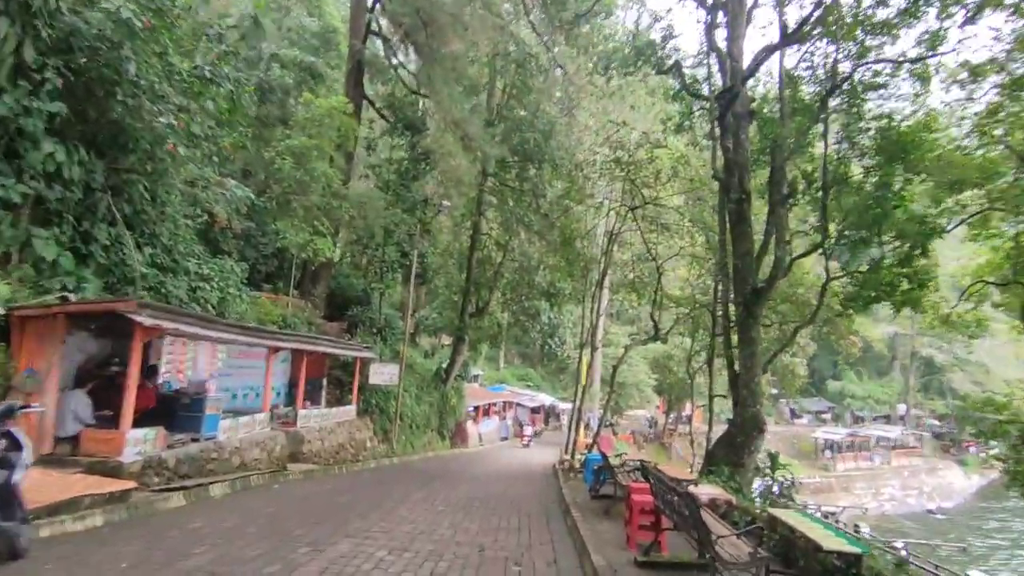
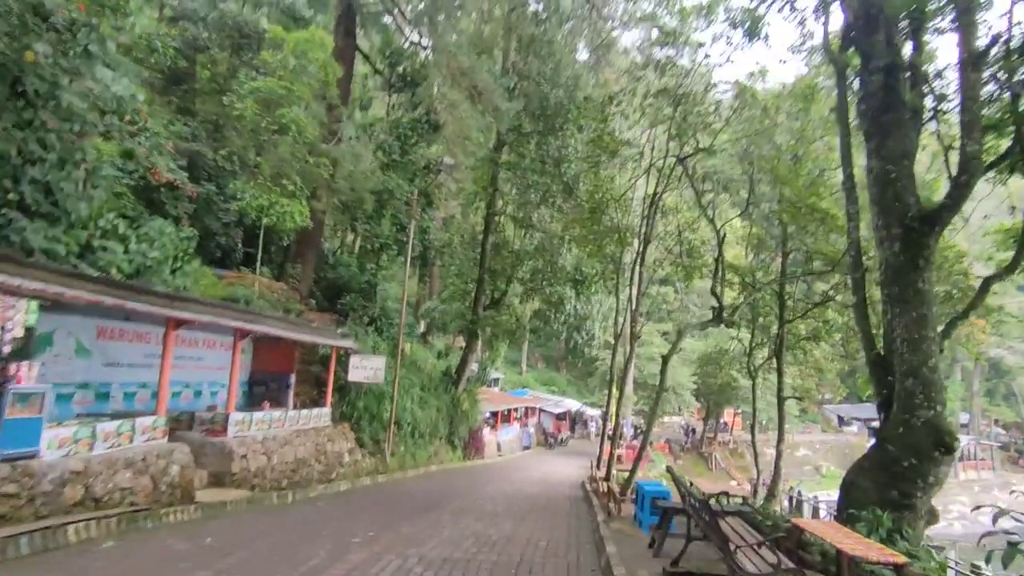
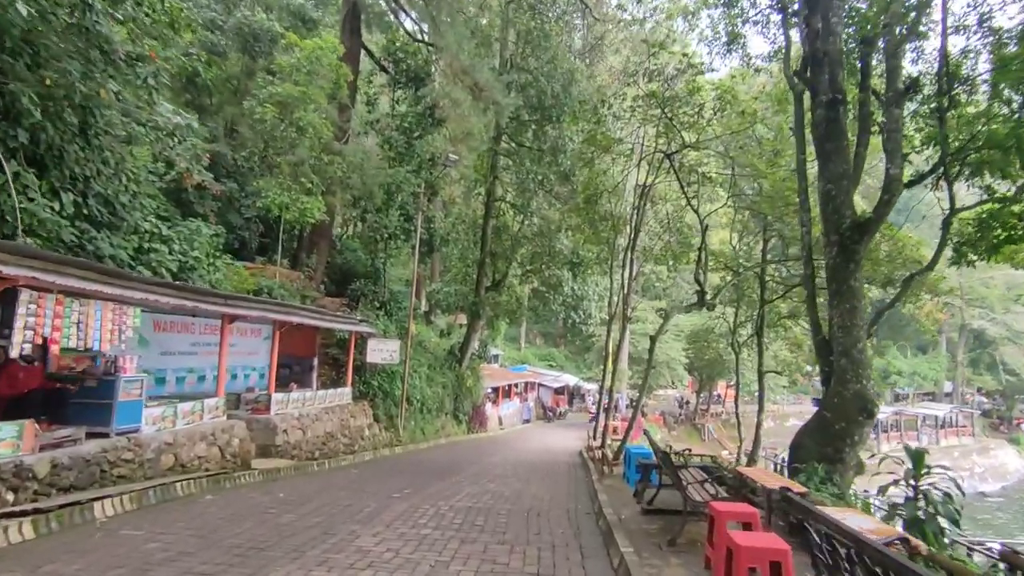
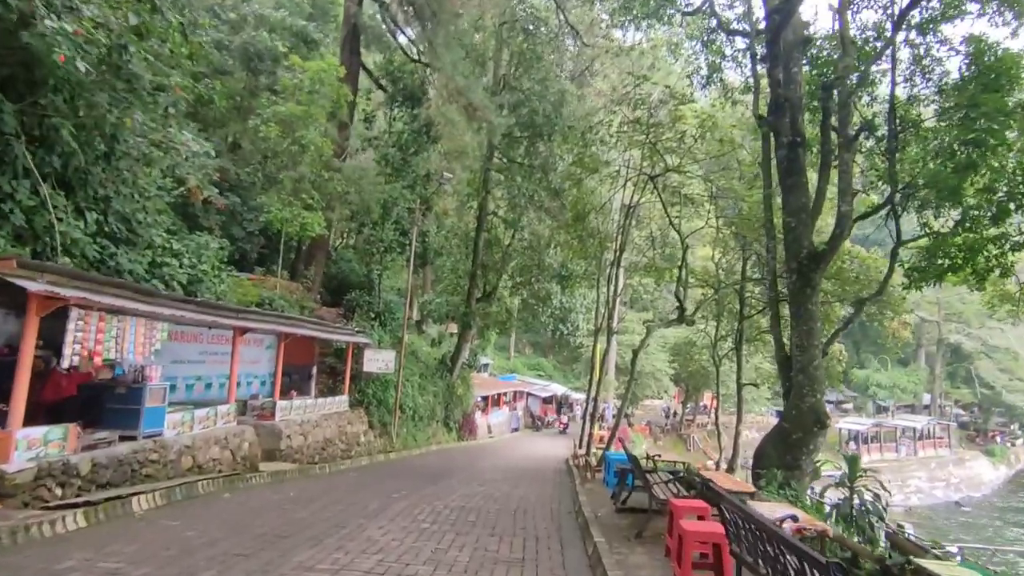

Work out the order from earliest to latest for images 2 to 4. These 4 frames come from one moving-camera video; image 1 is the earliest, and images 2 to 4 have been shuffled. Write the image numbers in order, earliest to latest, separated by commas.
4, 3, 2
